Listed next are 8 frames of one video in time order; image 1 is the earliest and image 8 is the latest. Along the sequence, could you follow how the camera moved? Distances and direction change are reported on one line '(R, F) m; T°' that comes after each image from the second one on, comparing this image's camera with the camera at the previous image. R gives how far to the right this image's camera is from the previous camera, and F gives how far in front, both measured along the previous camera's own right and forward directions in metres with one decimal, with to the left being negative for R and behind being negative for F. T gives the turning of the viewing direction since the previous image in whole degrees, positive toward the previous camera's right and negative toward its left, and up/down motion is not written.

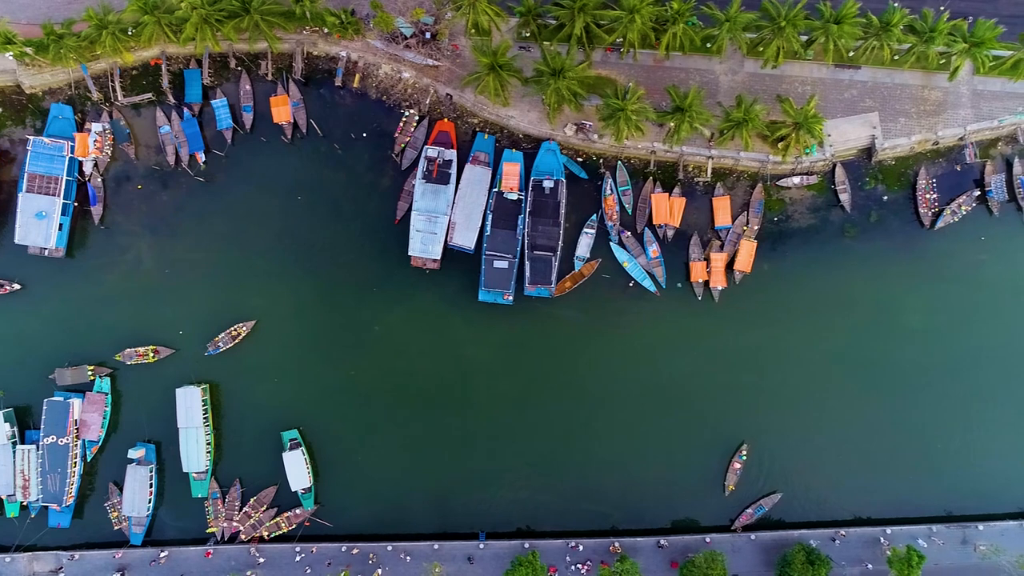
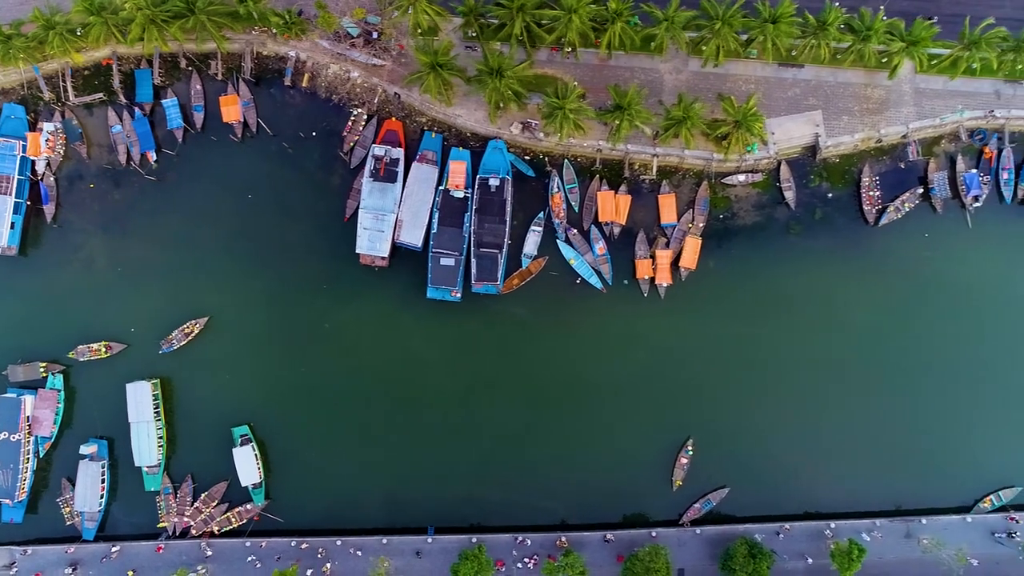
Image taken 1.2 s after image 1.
(+4.3, -0.5) m; 0°
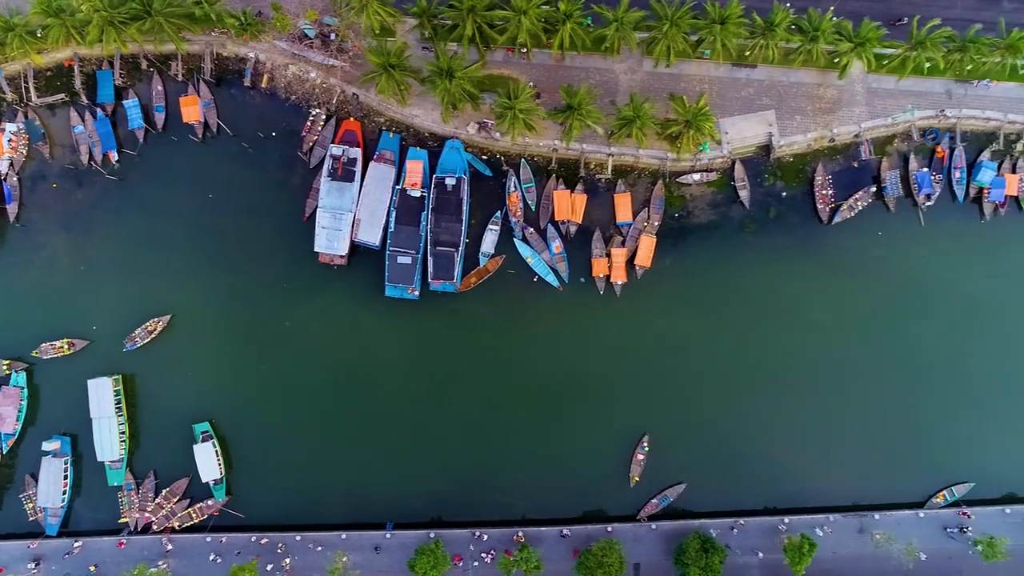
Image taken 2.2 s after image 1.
(+3.6, -0.5) m; 0°
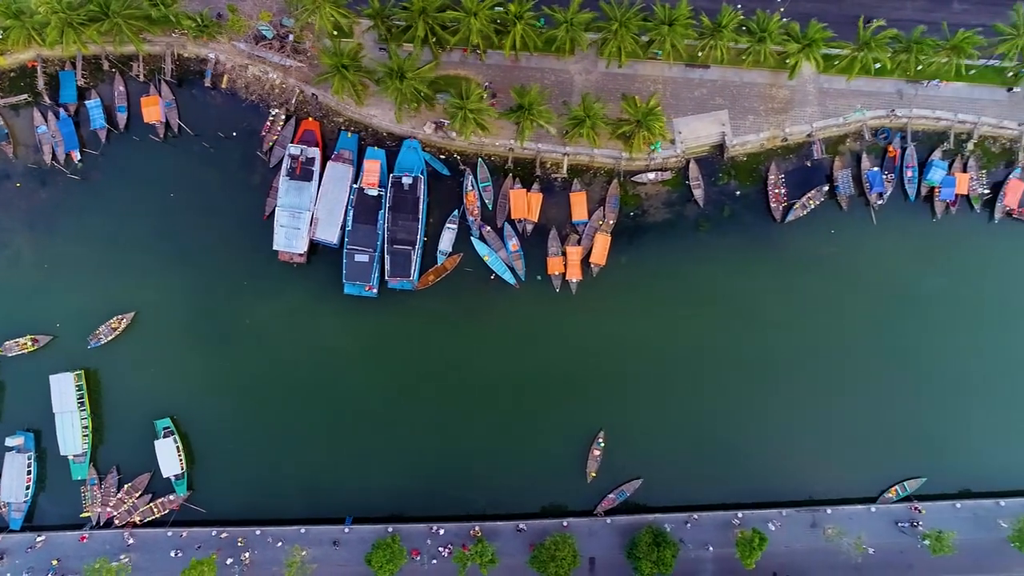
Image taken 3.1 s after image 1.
(+3.7, -0.6) m; 0°
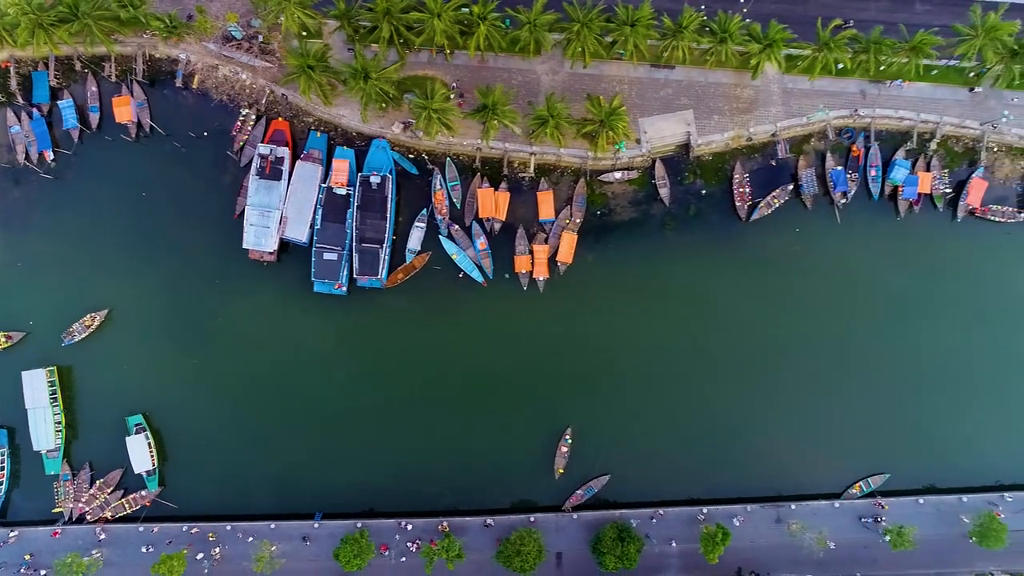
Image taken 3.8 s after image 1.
(+2.8, -0.5) m; 0°
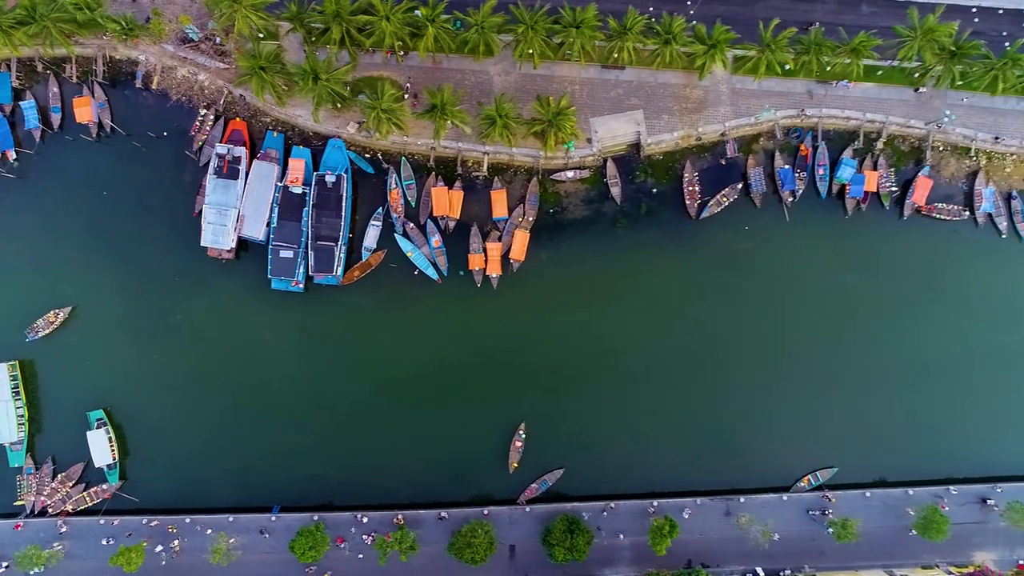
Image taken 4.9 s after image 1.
(+4.0, -0.9) m; 0°
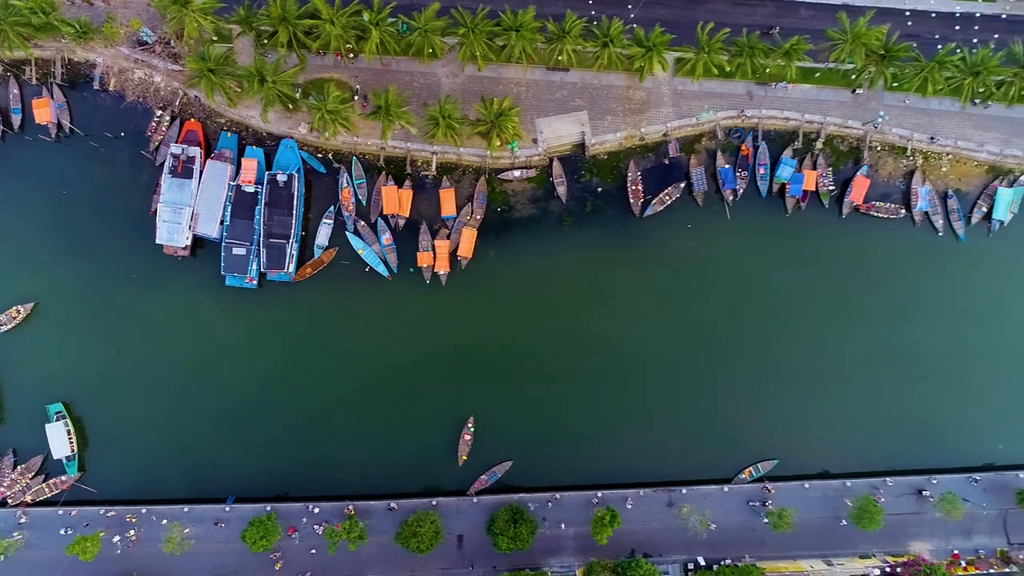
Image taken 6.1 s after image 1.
(+4.7, -1.3) m; 0°
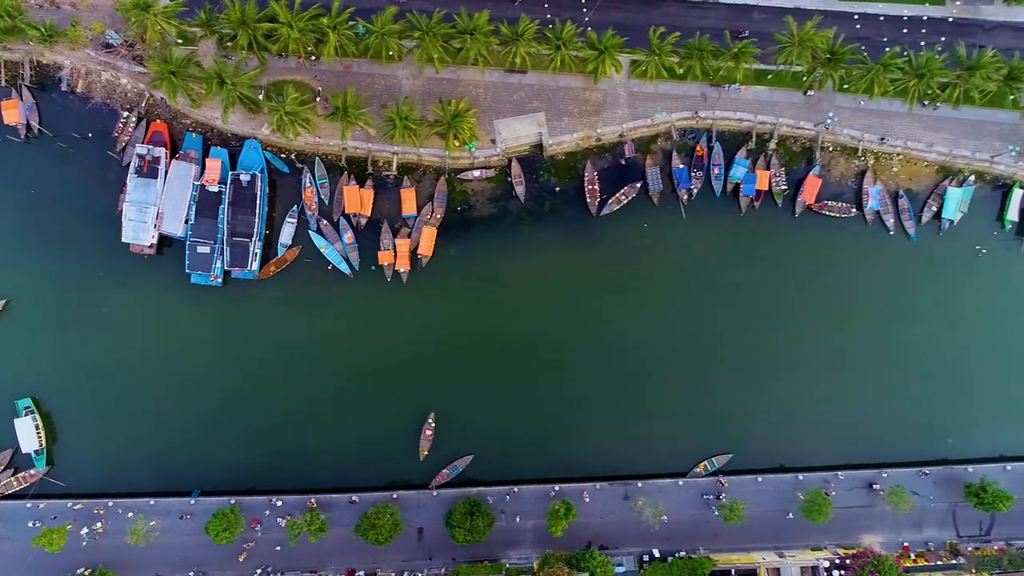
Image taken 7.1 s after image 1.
(+3.7, -1.0) m; 0°
